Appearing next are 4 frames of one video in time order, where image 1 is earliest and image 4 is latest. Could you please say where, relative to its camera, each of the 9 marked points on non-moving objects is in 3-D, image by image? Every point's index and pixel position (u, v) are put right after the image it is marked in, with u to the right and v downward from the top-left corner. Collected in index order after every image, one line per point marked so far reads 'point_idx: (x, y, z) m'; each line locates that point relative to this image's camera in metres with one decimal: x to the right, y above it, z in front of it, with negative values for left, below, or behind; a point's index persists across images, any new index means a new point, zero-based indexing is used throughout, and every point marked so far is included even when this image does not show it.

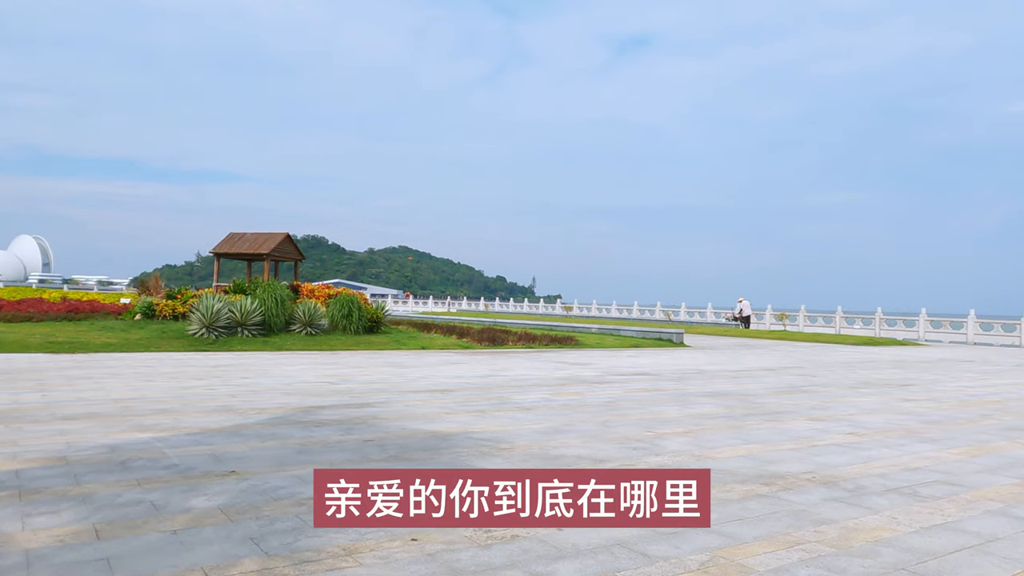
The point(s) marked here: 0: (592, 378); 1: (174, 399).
0: (+1.4, -1.6, +13.2) m
1: (-4.0, -1.3, +9.0) m
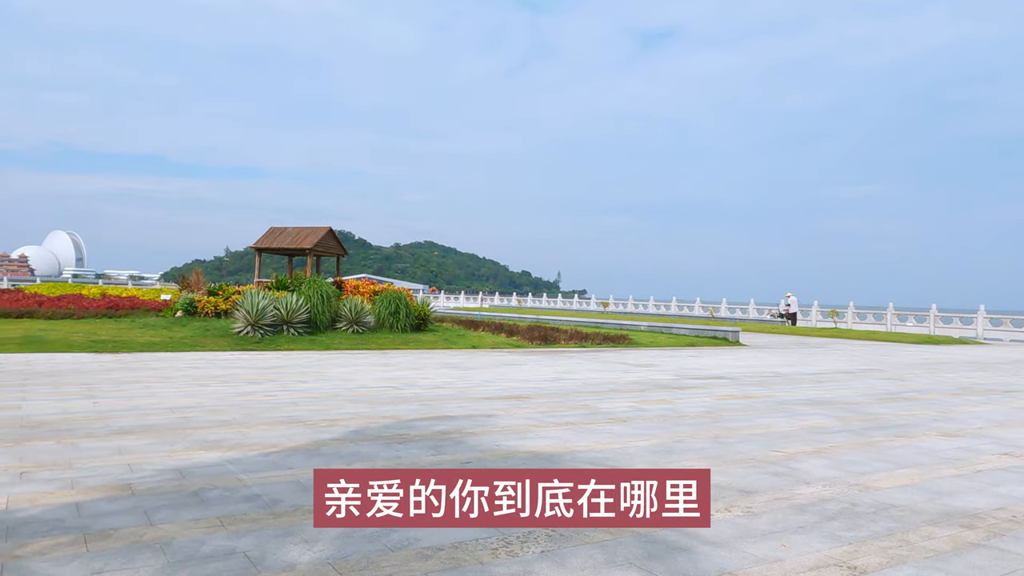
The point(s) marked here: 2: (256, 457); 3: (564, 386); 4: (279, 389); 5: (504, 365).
0: (+2.5, -1.5, +12.2) m
1: (-3.0, -1.3, +8.2) m
2: (-2.1, -1.3, +6.0) m
3: (+0.8, -1.5, +11.5) m
4: (-3.1, -1.3, +9.9) m
5: (-0.1, -1.5, +14.5) m
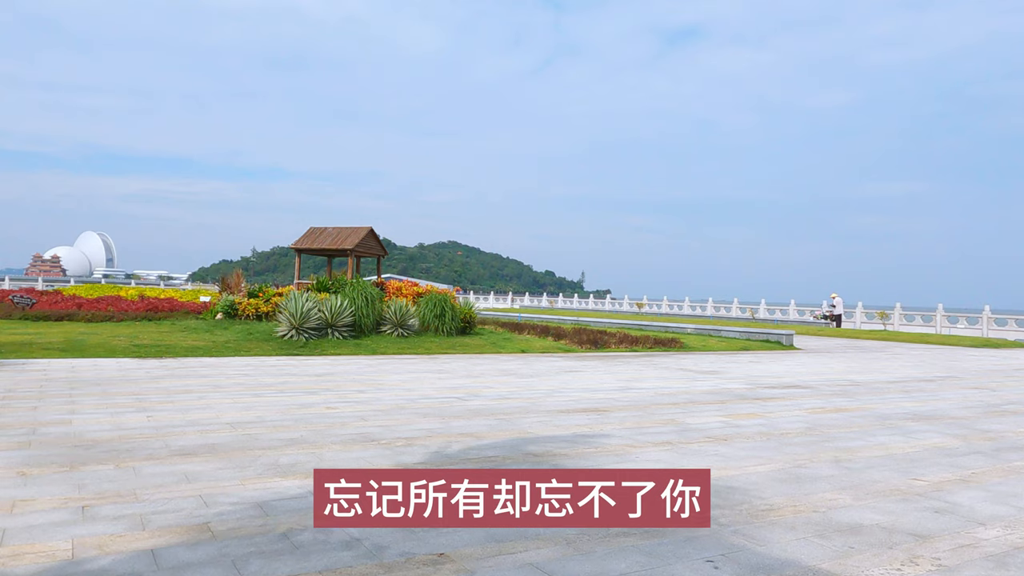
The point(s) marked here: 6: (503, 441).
0: (+3.5, -1.6, +11.4) m
1: (-2.1, -1.4, +7.6) m
2: (-1.2, -1.4, +5.3) m
3: (+1.8, -1.5, +10.7) m
4: (-2.1, -1.4, +9.3) m
5: (+0.9, -1.5, +13.8) m
6: (-0.1, -1.4, +6.9) m
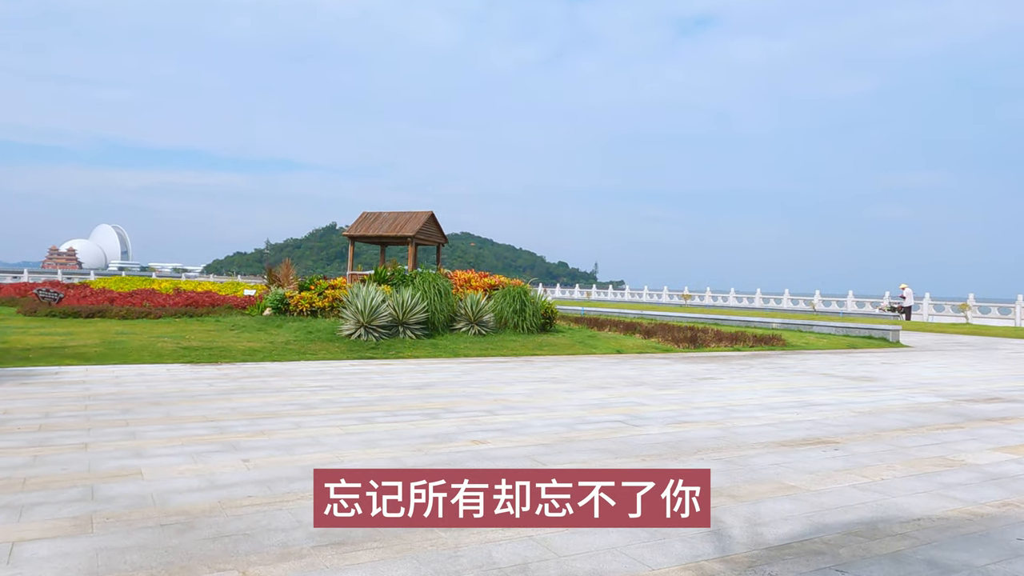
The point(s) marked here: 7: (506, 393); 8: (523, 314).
0: (+5.4, -1.5, +9.1) m
1: (-0.3, -1.3, +5.3) m
2: (+0.5, -1.3, +3.0) m
3: (+3.6, -1.4, +8.4) m
4: (-0.3, -1.3, +7.0) m
5: (+2.8, -1.4, +11.5) m
6: (+1.7, -1.3, +4.6) m
7: (-0.1, -1.3, +9.3) m
8: (+0.2, -0.6, +16.7) m
